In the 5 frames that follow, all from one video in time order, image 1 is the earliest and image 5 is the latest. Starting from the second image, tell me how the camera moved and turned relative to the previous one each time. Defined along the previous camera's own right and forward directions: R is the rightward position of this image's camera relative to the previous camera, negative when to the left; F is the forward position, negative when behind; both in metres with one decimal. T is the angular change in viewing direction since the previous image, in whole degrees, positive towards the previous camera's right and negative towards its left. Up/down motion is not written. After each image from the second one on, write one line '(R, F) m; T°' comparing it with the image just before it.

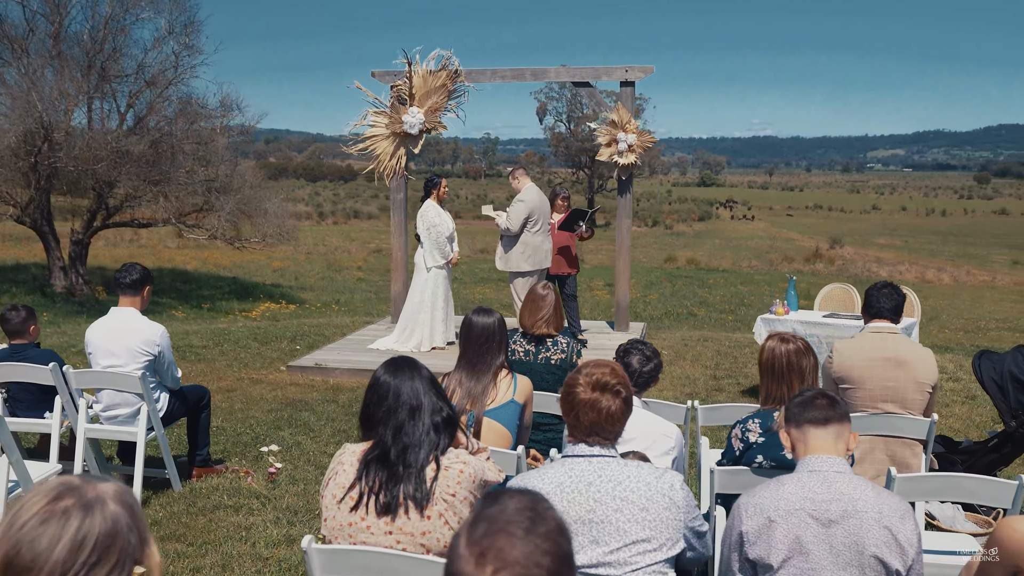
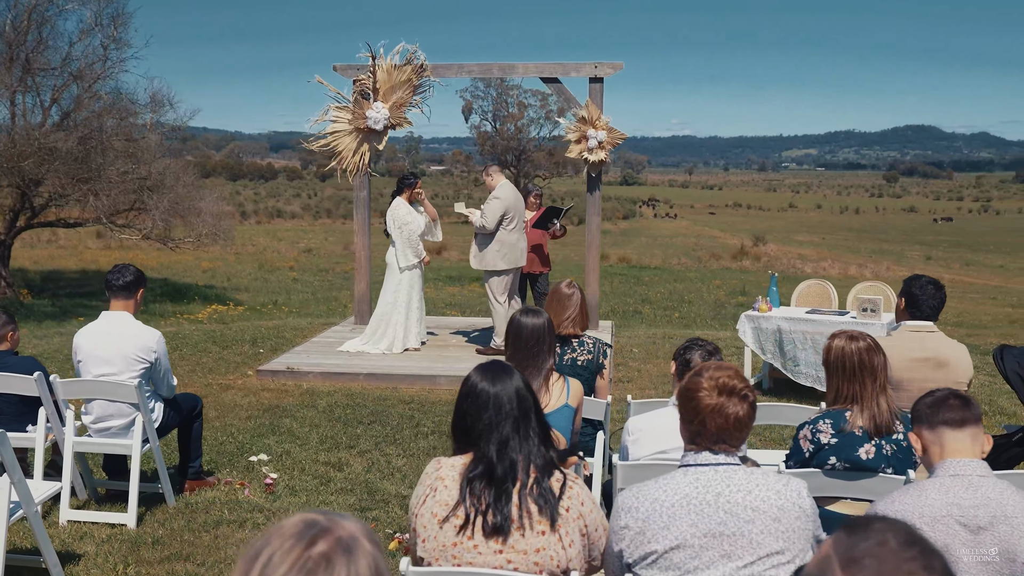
(-0.5, +0.2) m; +5°
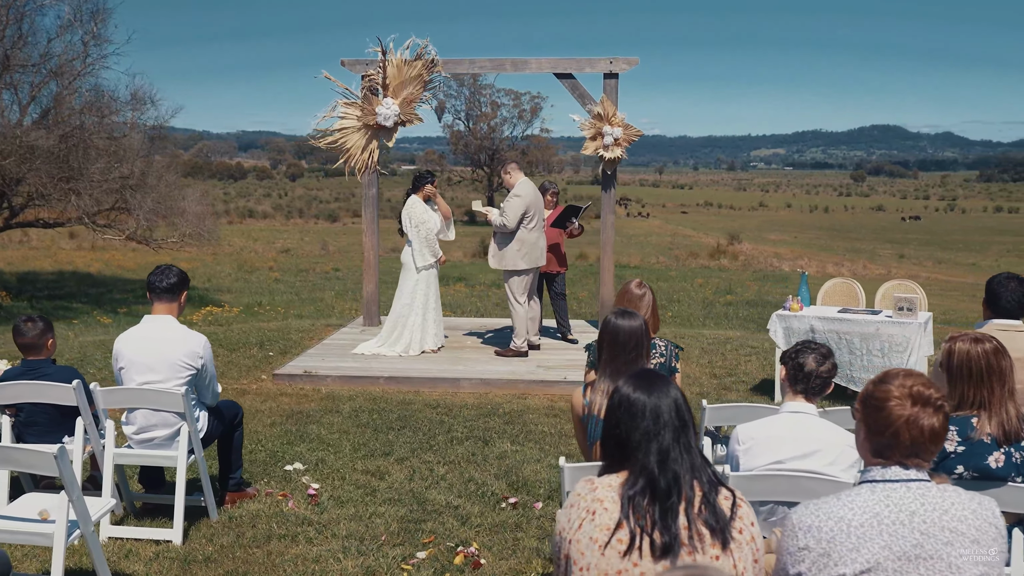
(-0.5, +0.2) m; +2°
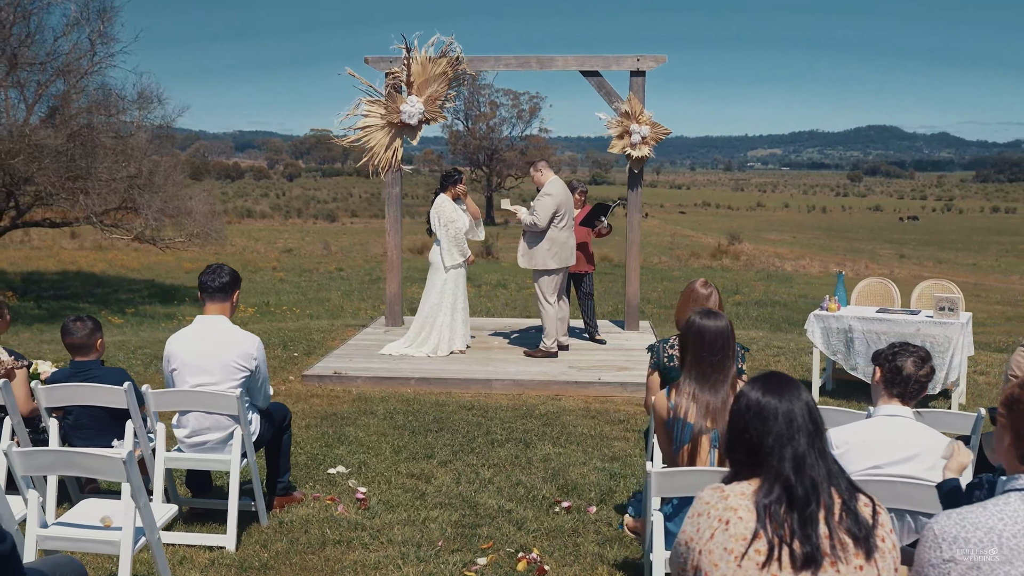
(-0.3, +0.1) m; 0°
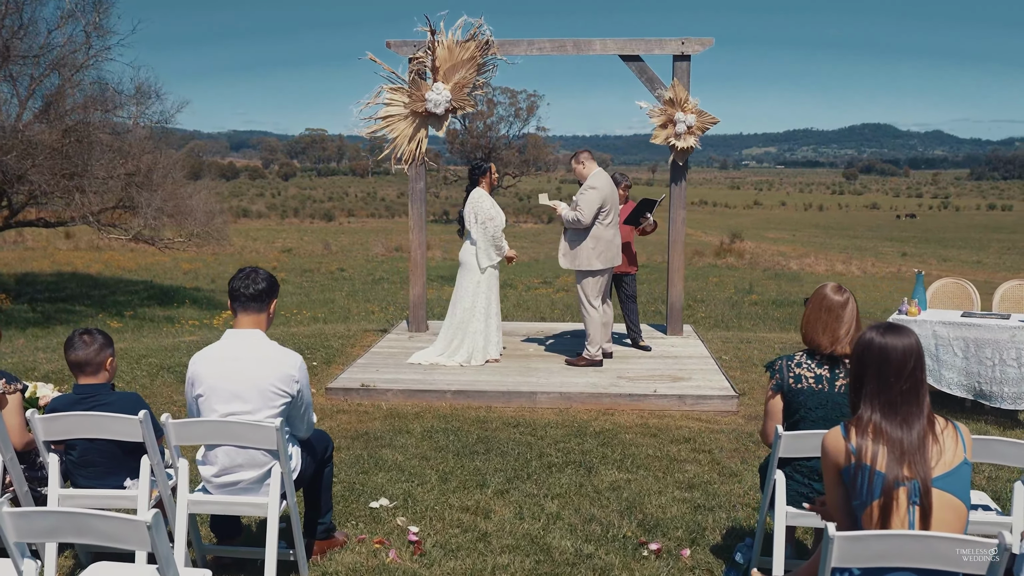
(-0.4, +0.7) m; 0°
